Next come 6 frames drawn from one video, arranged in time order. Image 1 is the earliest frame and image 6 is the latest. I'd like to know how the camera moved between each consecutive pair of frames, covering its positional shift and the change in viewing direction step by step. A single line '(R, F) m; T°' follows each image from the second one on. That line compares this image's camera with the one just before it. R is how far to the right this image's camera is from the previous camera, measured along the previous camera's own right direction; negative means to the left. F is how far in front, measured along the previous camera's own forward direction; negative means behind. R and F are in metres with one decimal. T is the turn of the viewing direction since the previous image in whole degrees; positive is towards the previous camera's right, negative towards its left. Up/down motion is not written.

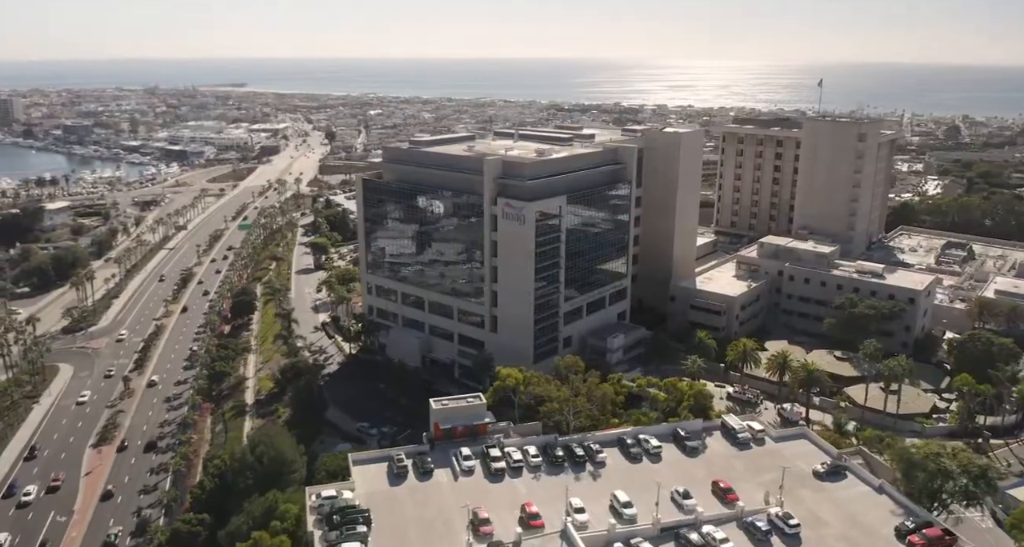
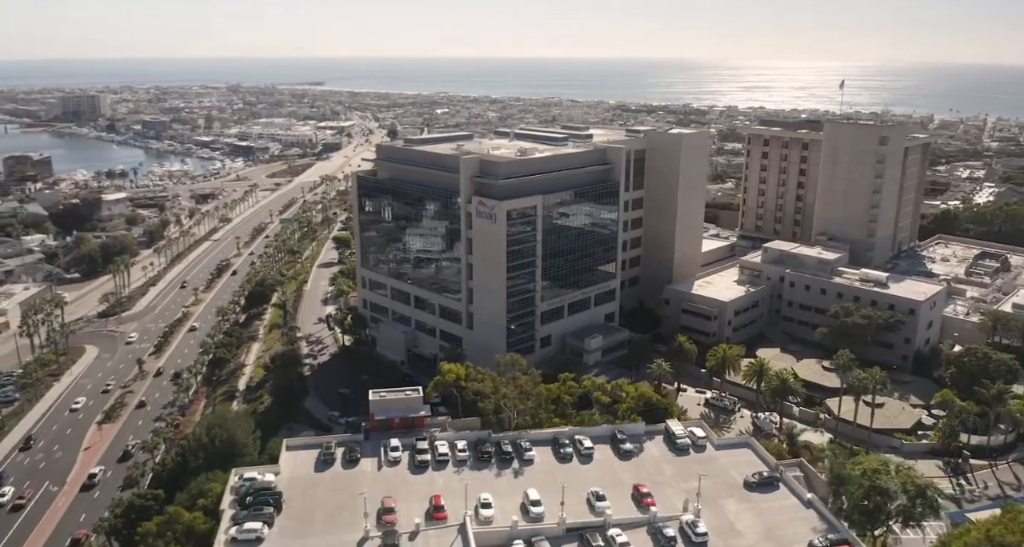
(+9.0, 0.0) m; -5°
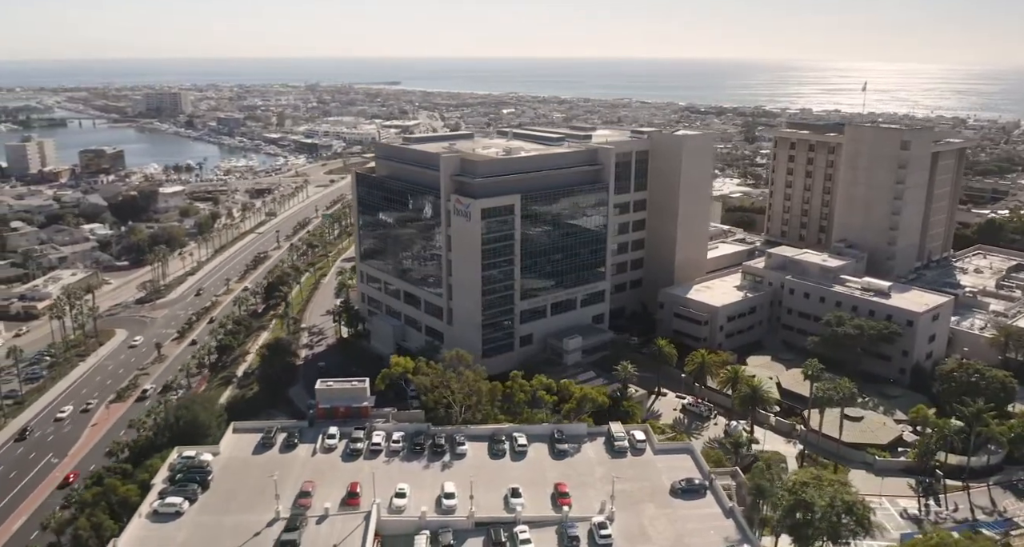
(+8.8, -0.1) m; -5°
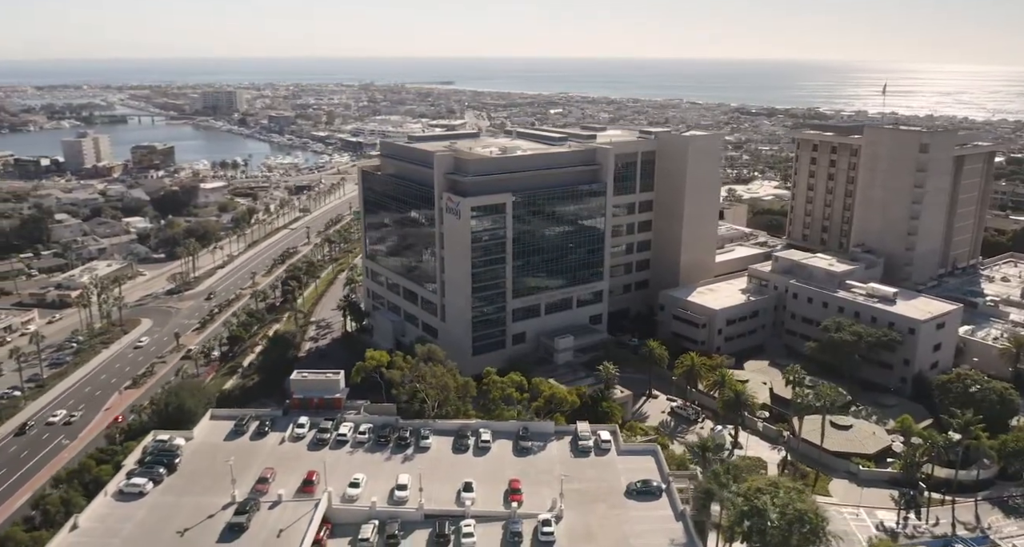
(+5.6, -0.2) m; -4°
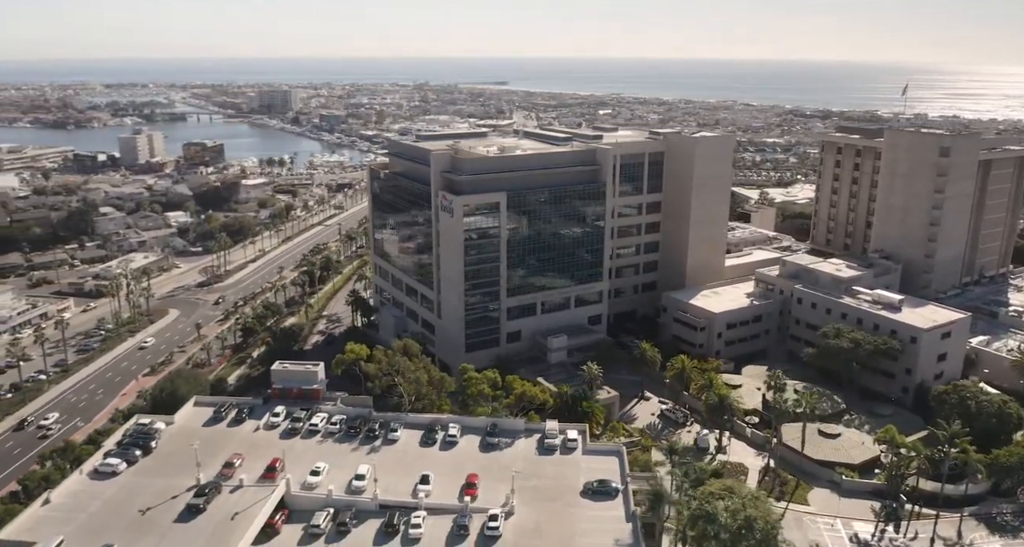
(+5.6, -0.3) m; -4°
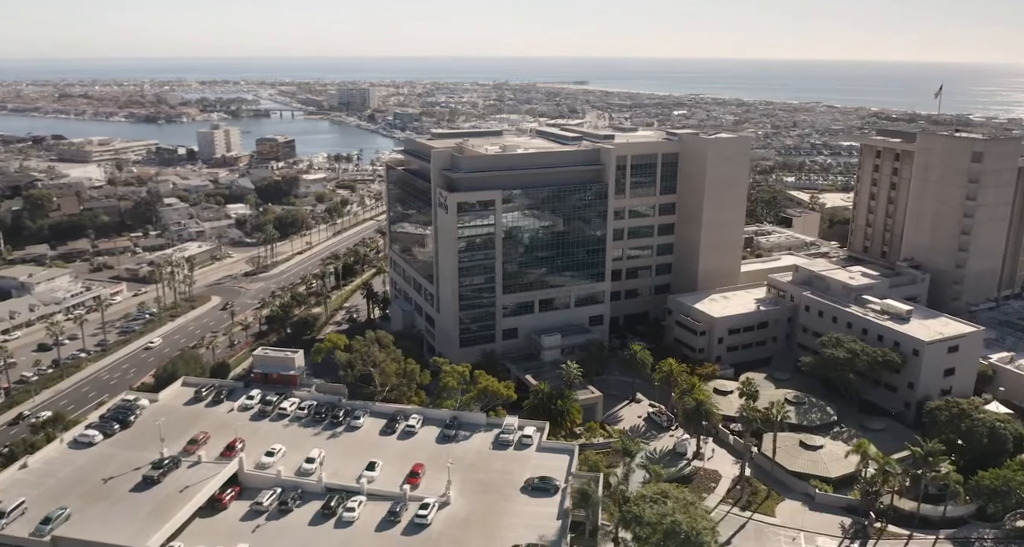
(+8.1, -0.4) m; -6°
